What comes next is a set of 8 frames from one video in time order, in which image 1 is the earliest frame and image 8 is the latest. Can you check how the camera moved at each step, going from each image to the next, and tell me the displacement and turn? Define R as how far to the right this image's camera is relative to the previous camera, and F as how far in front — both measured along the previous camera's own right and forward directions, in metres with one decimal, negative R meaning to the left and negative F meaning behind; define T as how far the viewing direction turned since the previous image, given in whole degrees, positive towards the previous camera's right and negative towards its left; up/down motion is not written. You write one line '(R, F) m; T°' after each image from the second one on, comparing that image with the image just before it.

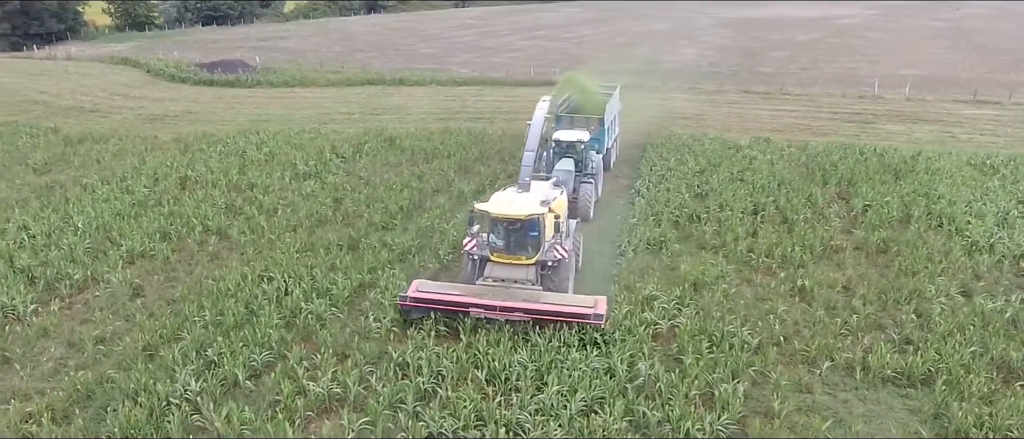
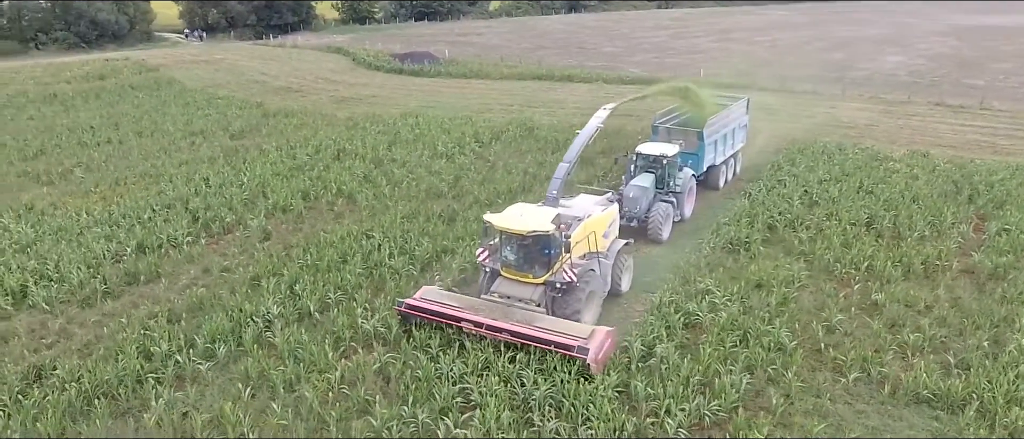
(+1.9, -0.5) m; -16°
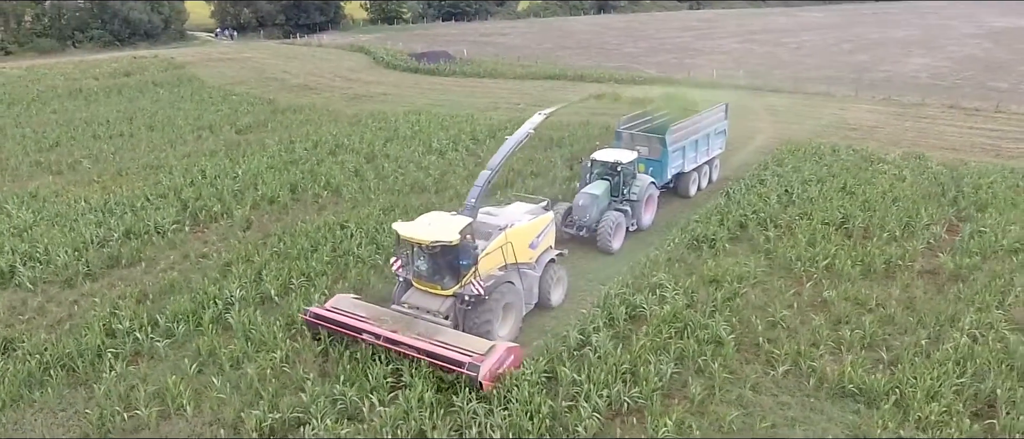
(+1.1, -0.3) m; -3°
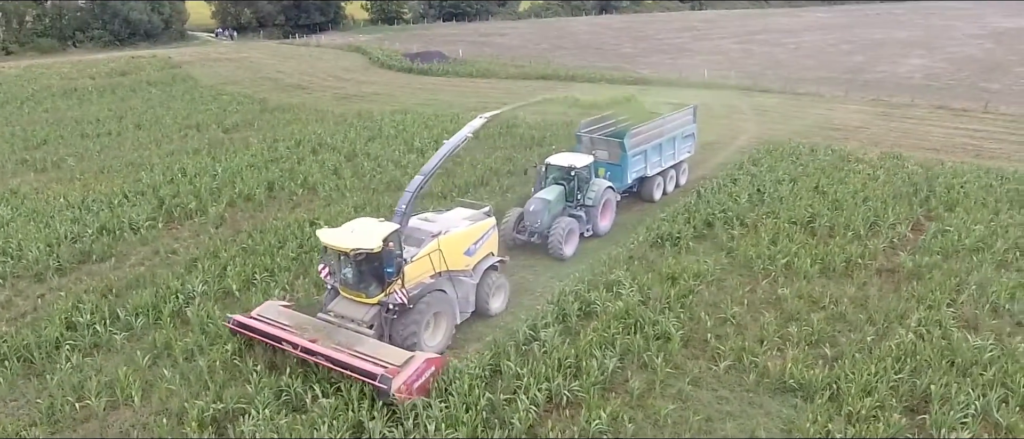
(+0.7, -0.1) m; -1°
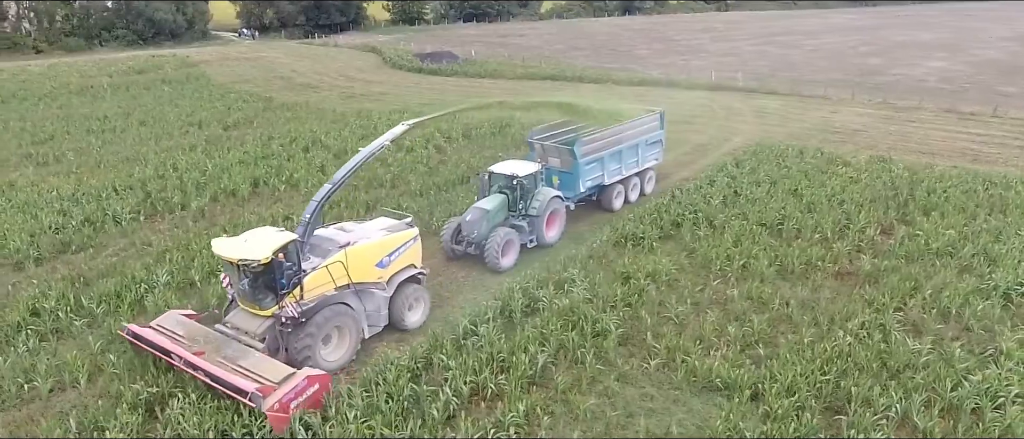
(+1.1, -0.2) m; -2°
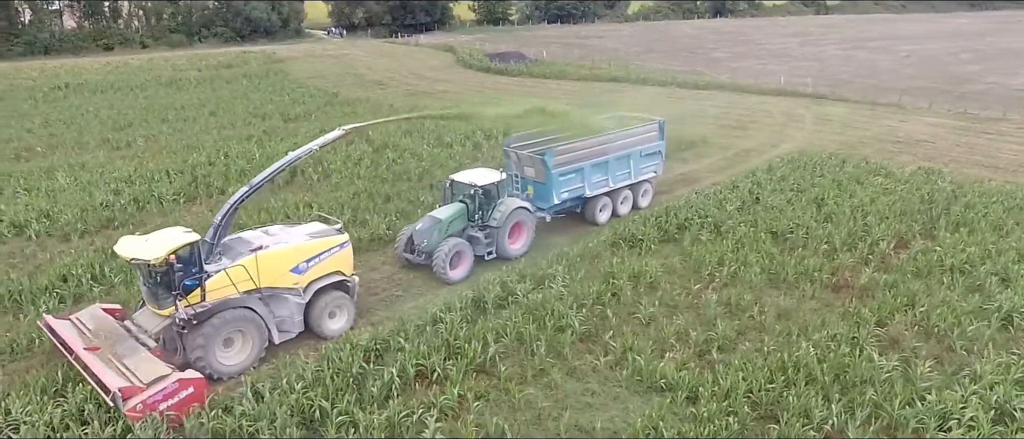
(+1.6, -0.2) m; -7°
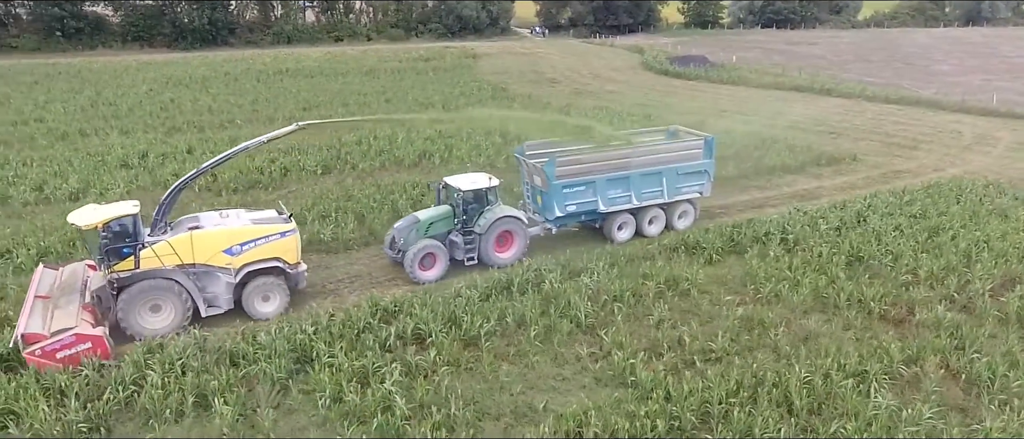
(+2.6, -0.2) m; -17°
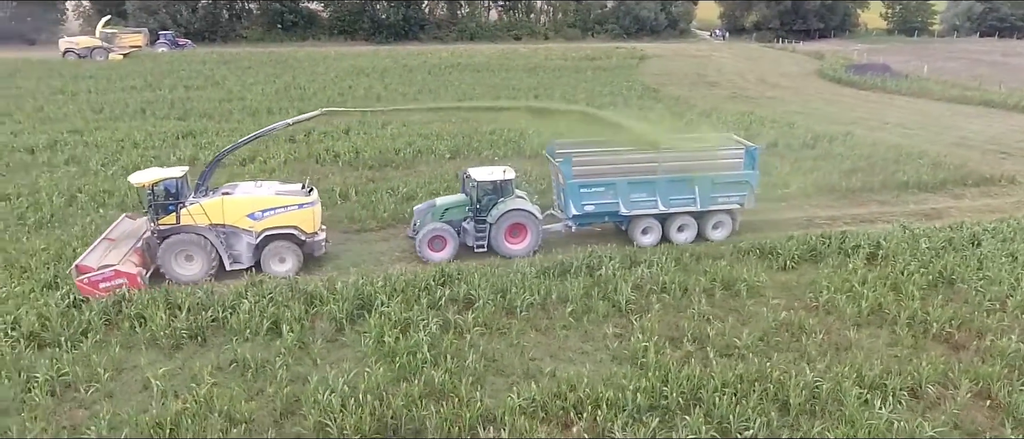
(+1.9, -0.6) m; -15°
